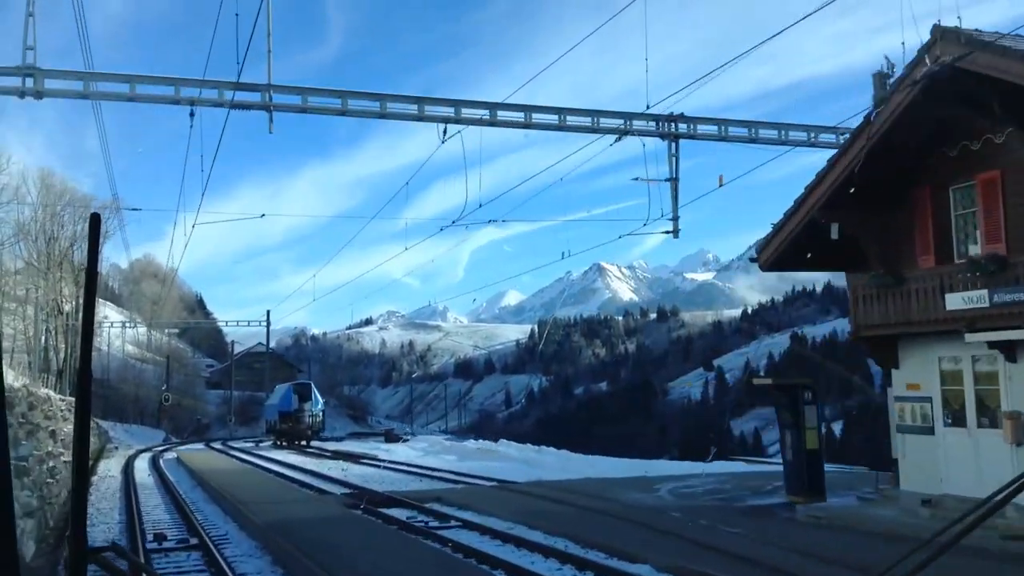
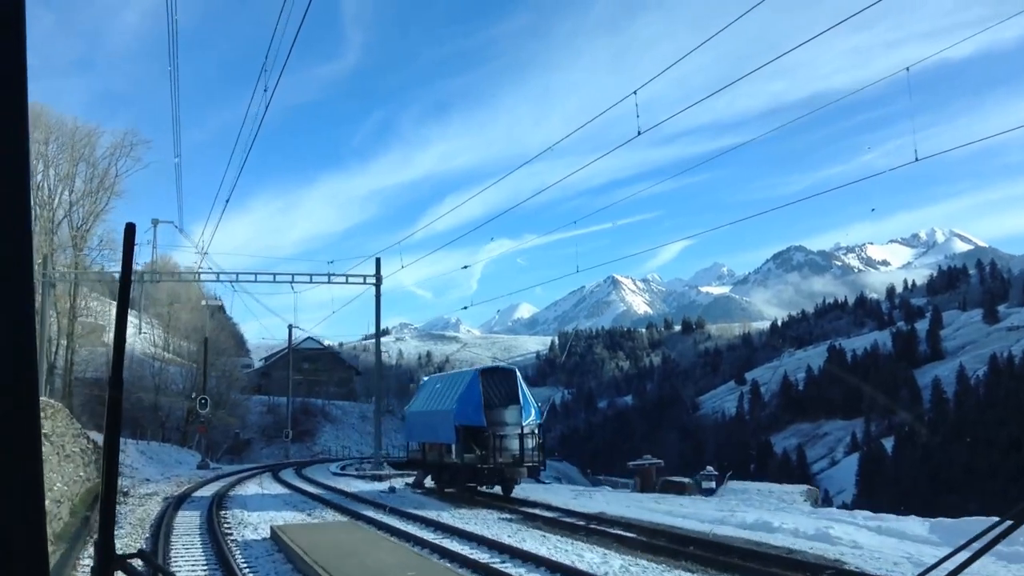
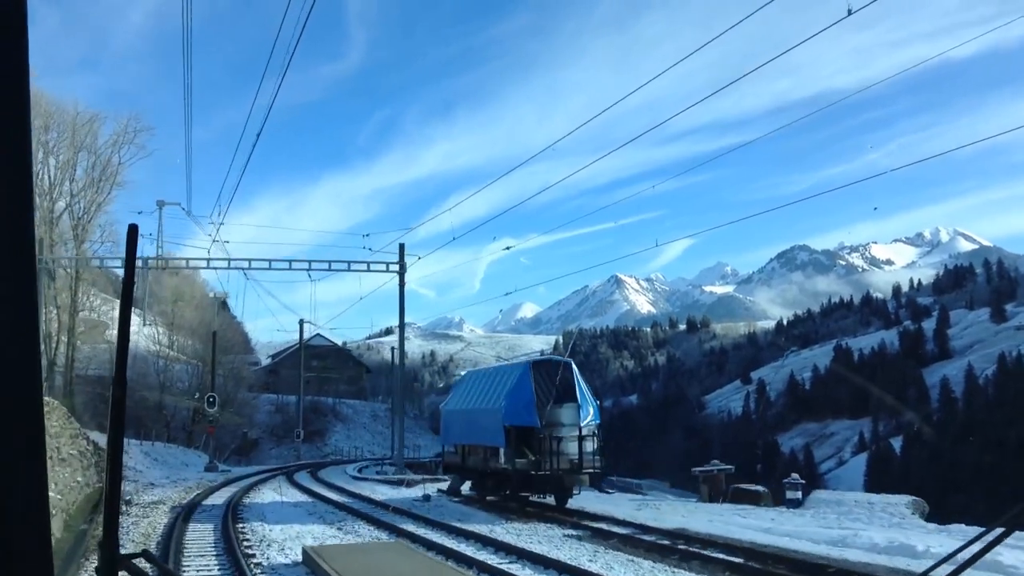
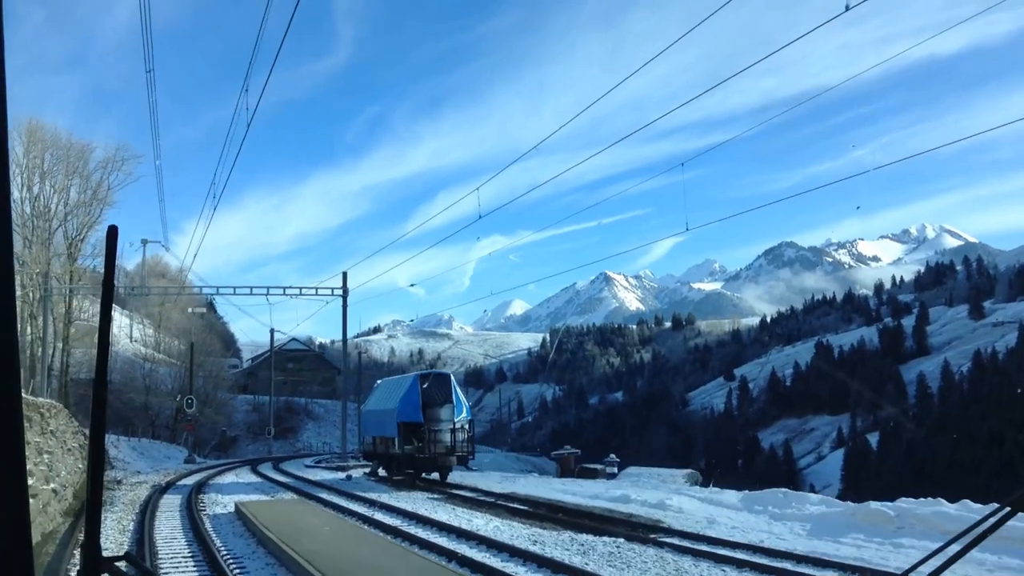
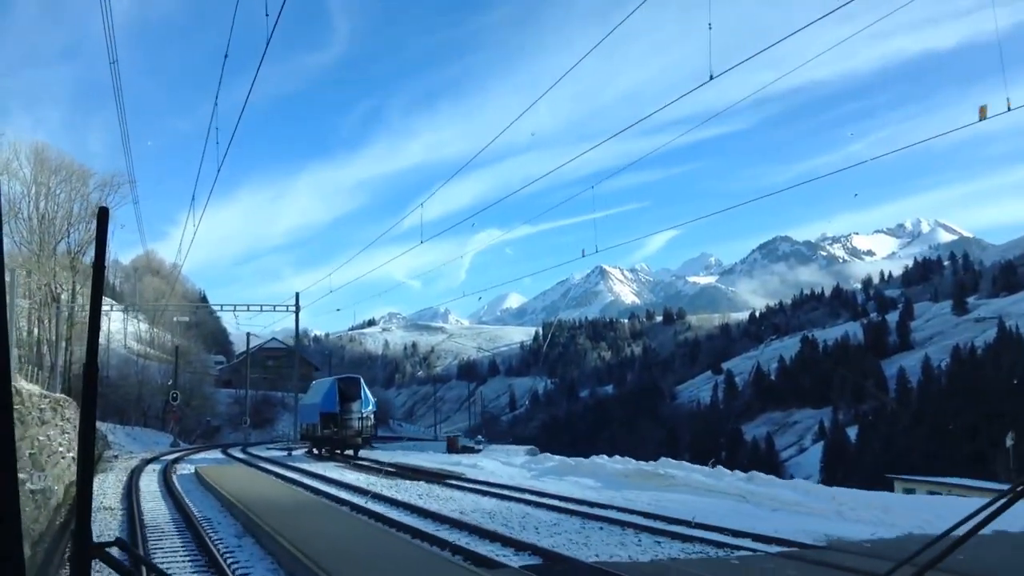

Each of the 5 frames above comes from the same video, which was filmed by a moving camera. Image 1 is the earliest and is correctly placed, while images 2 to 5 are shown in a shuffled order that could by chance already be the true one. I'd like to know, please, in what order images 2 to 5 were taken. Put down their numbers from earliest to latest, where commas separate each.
5, 4, 2, 3
